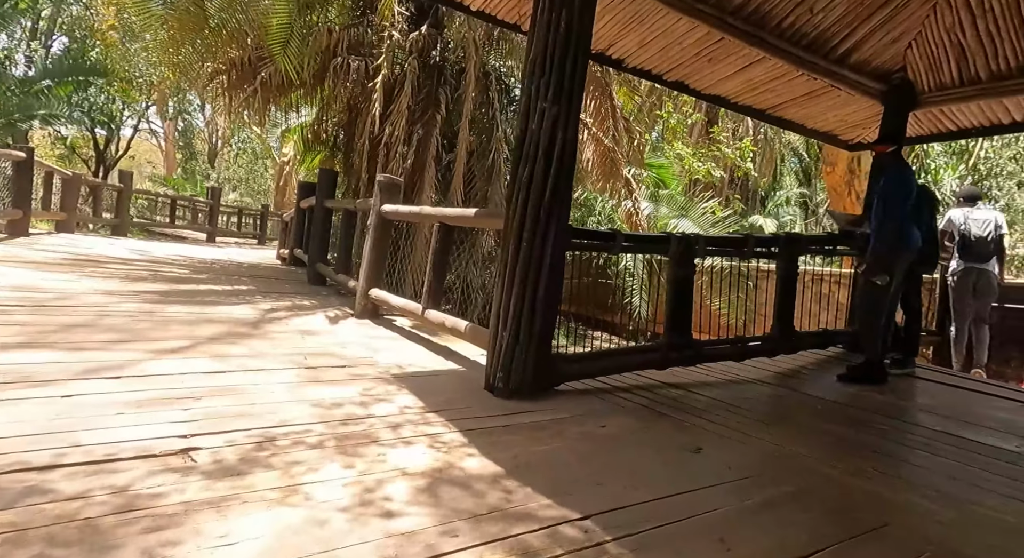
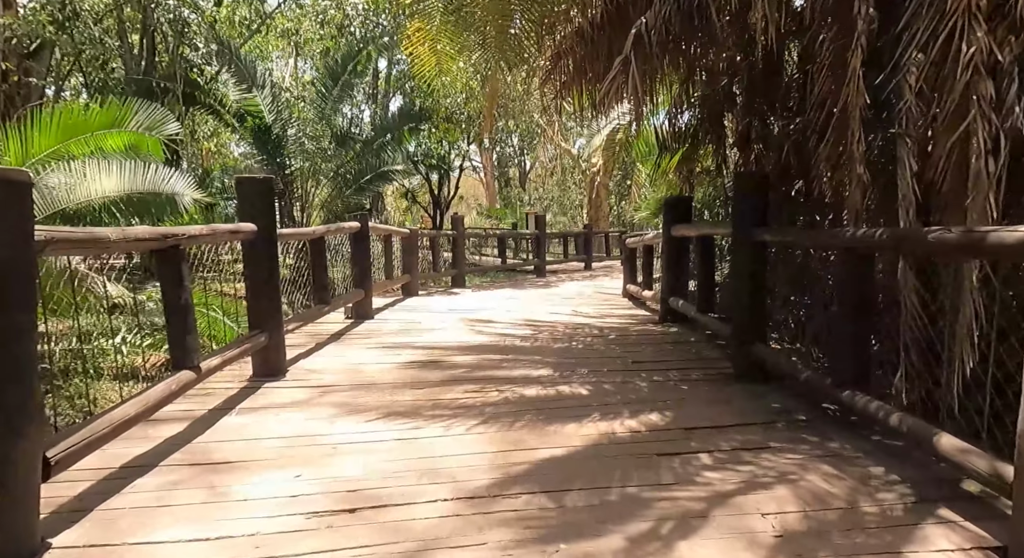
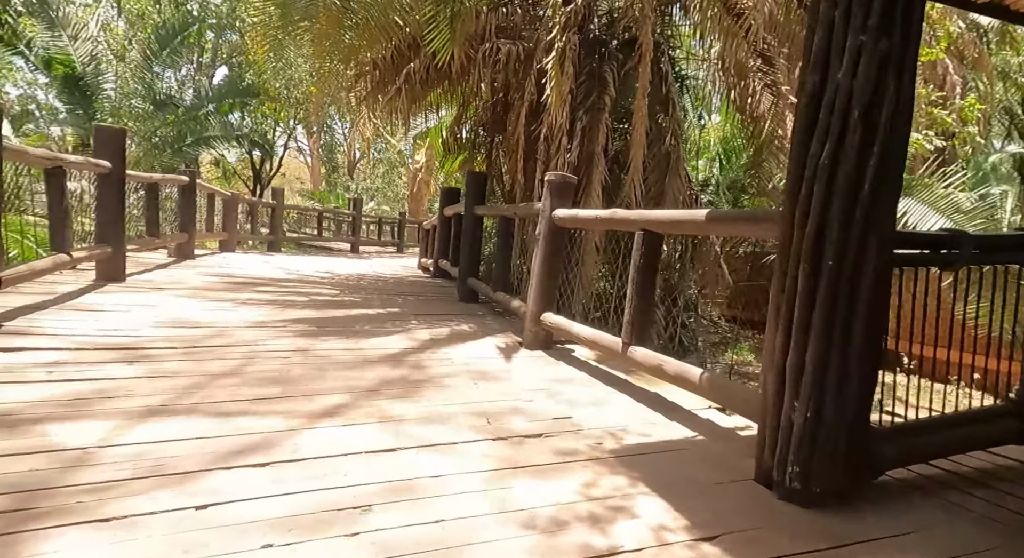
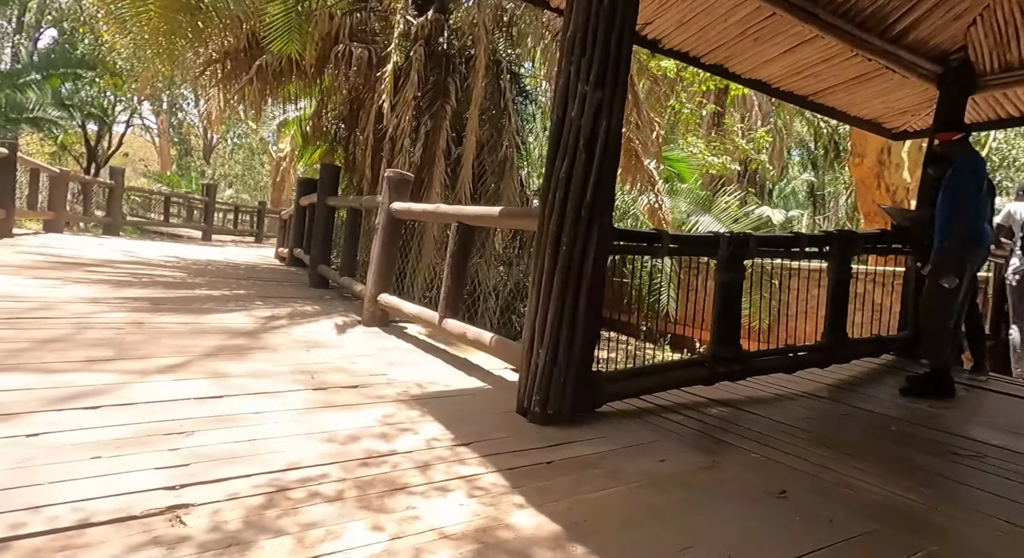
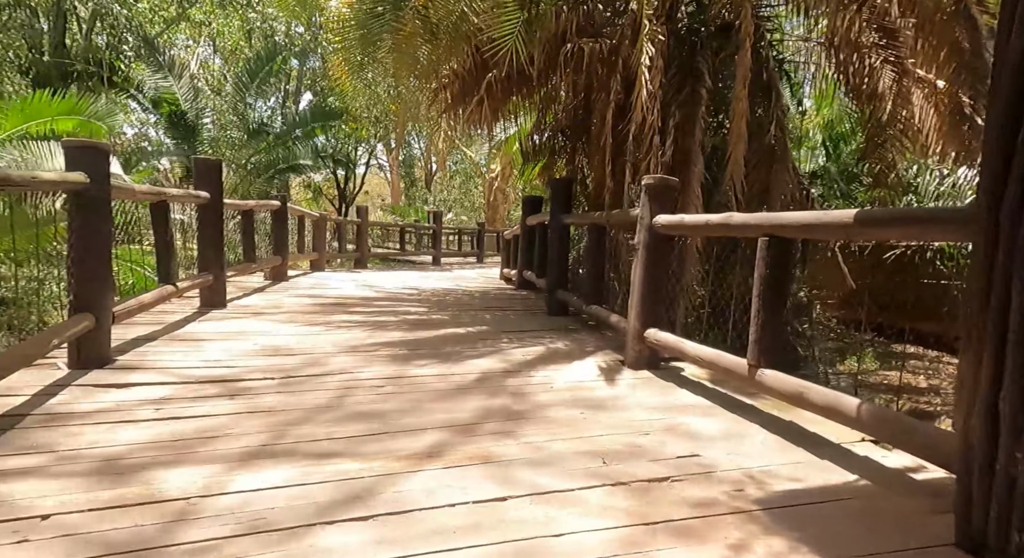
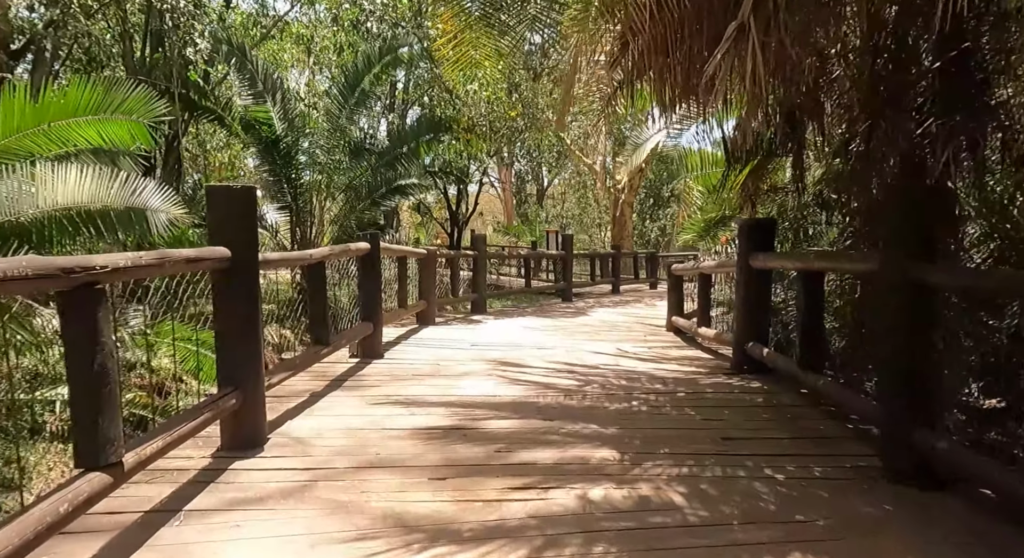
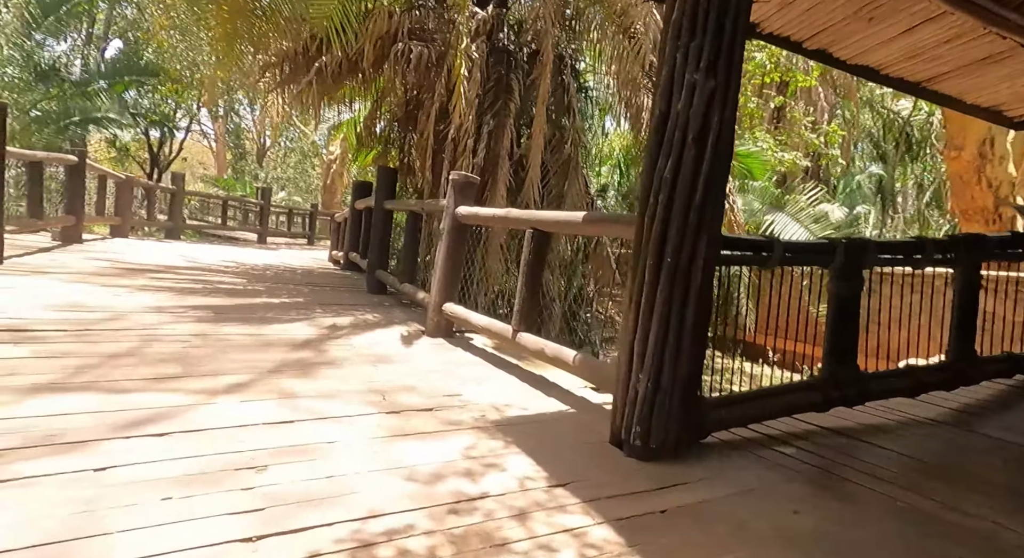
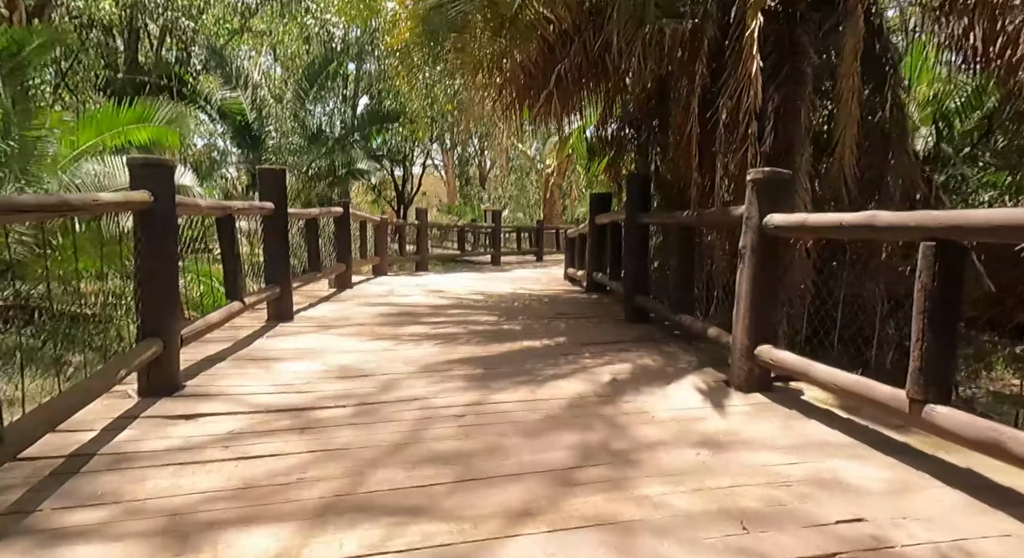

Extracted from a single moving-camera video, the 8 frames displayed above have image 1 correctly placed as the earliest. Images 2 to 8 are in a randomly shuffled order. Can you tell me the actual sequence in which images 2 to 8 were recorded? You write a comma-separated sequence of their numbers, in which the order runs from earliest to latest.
4, 7, 3, 5, 8, 2, 6
